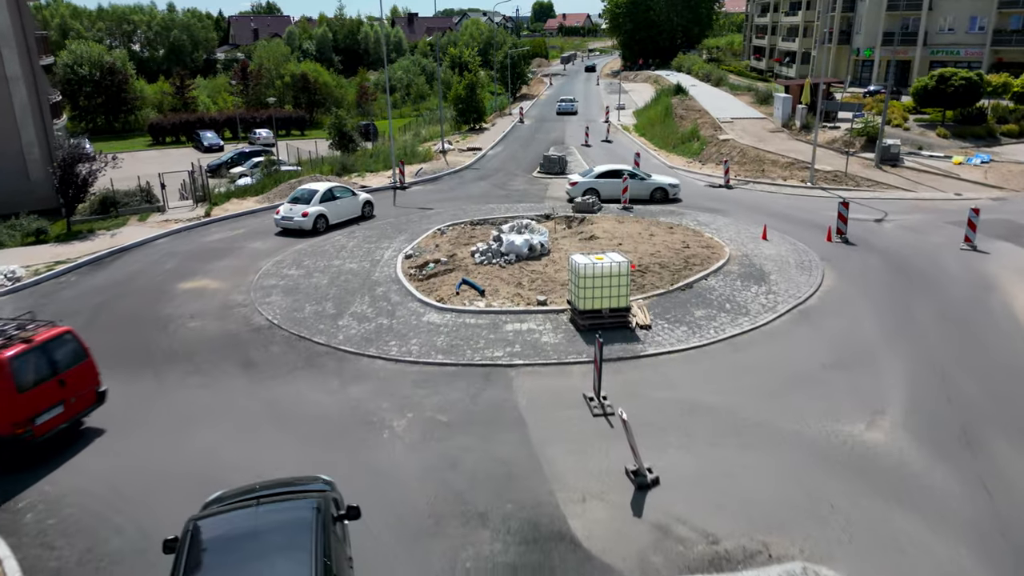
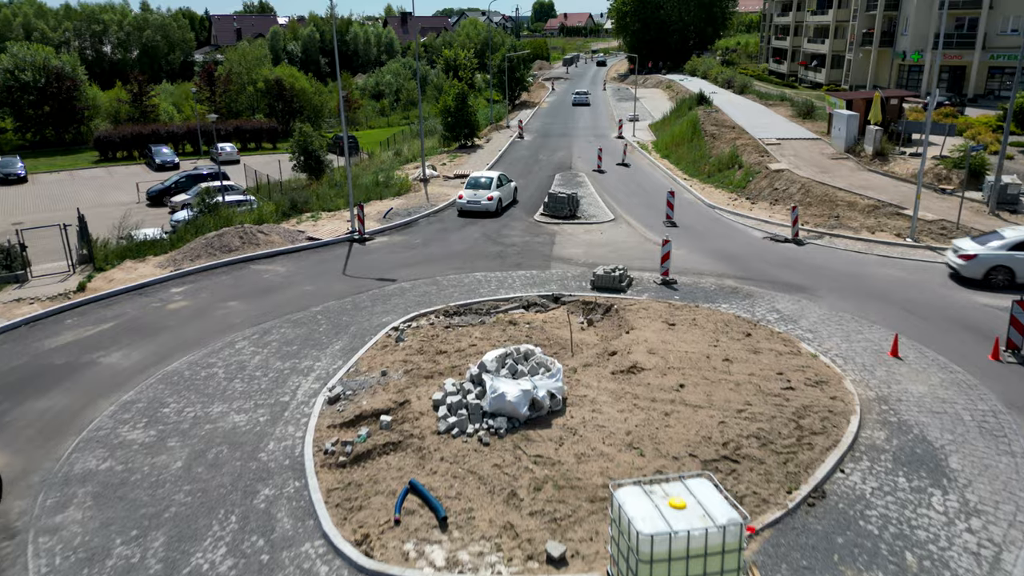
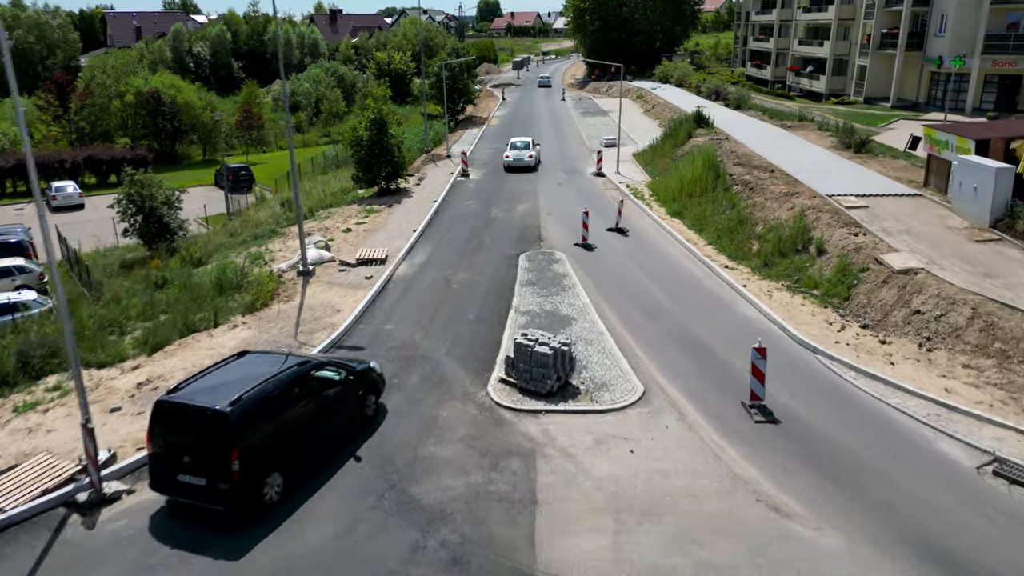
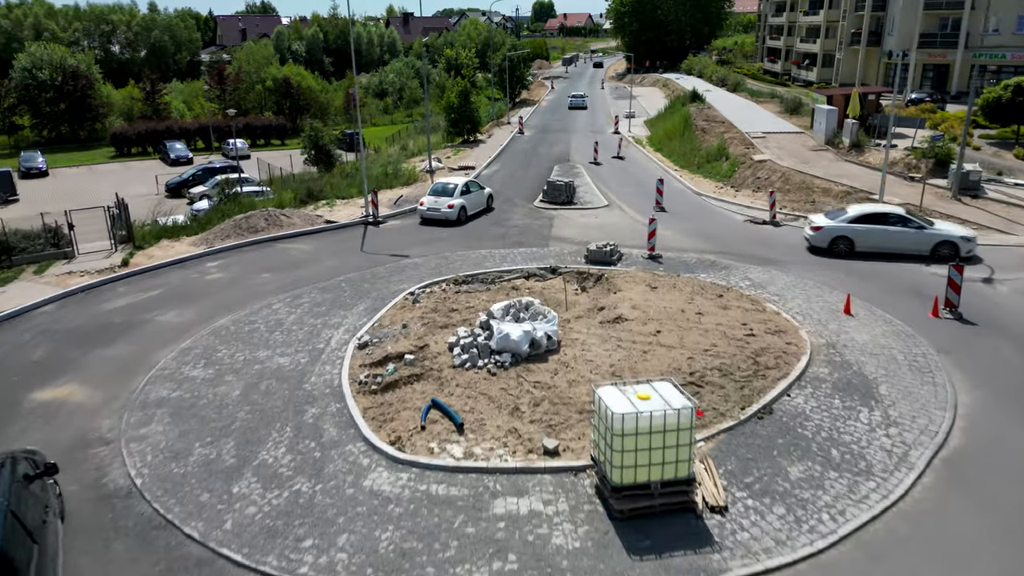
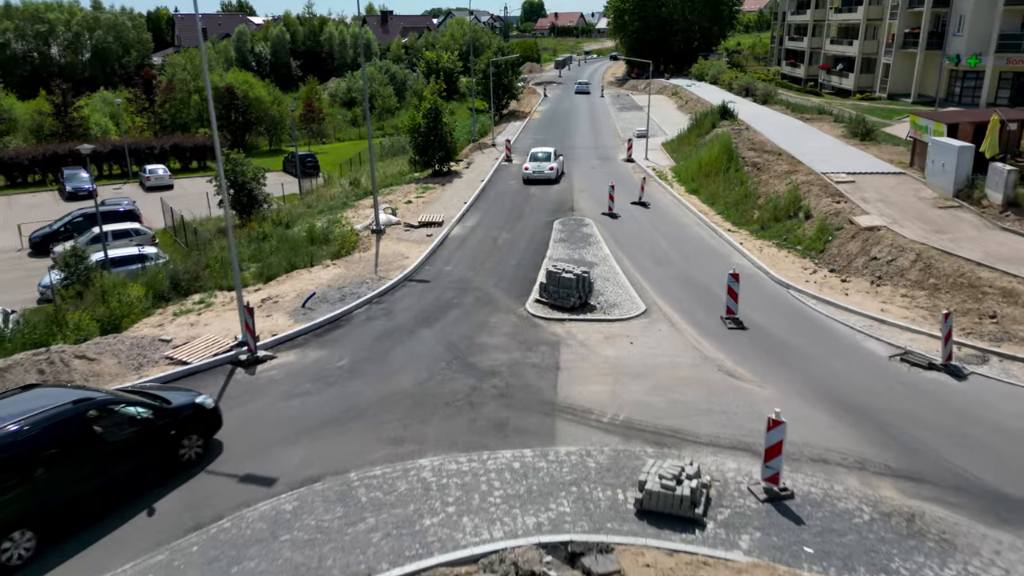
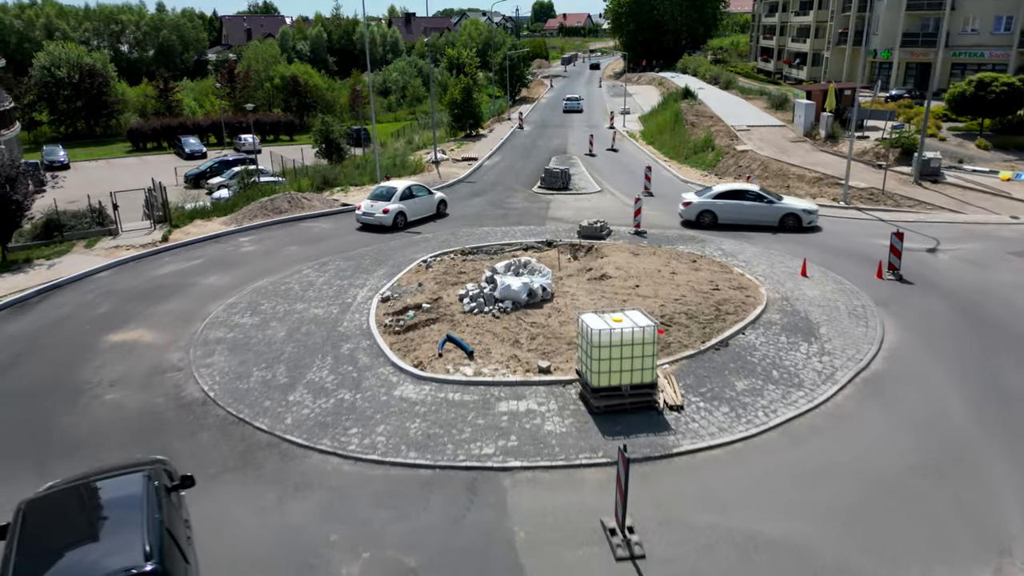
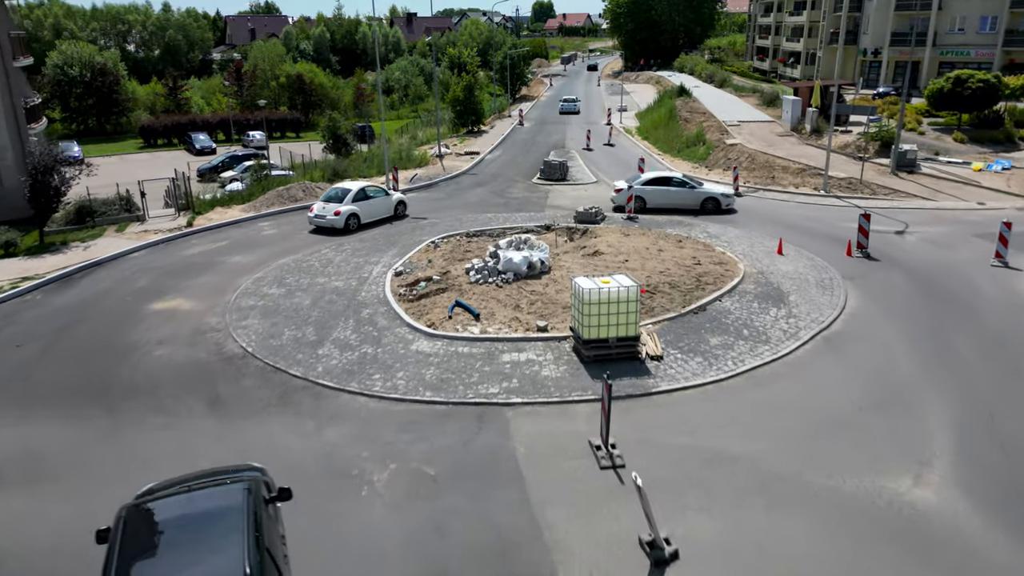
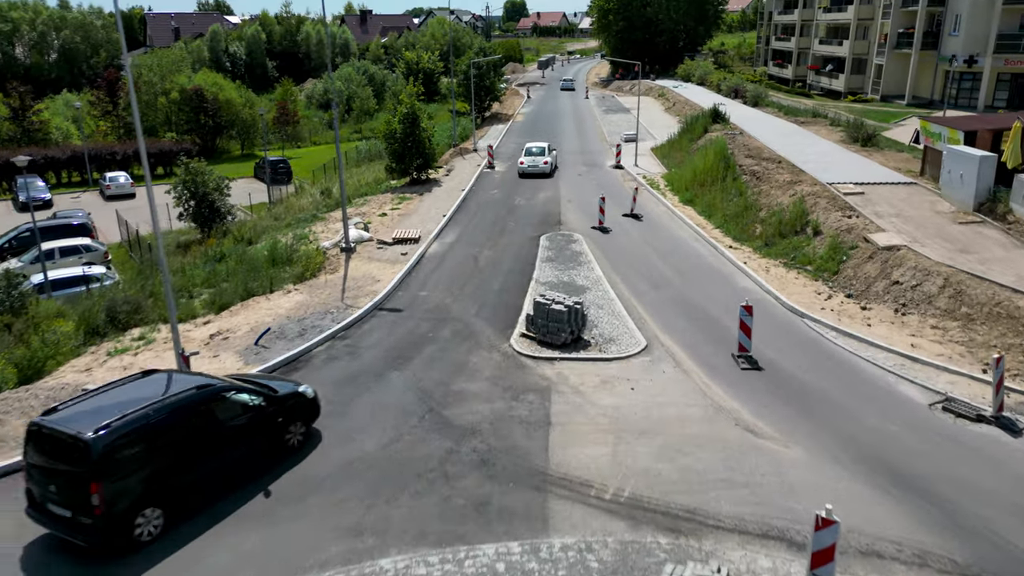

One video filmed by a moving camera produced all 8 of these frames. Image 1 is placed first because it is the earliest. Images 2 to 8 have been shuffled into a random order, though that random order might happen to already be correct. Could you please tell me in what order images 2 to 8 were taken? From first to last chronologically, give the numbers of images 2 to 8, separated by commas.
7, 6, 4, 2, 5, 8, 3
